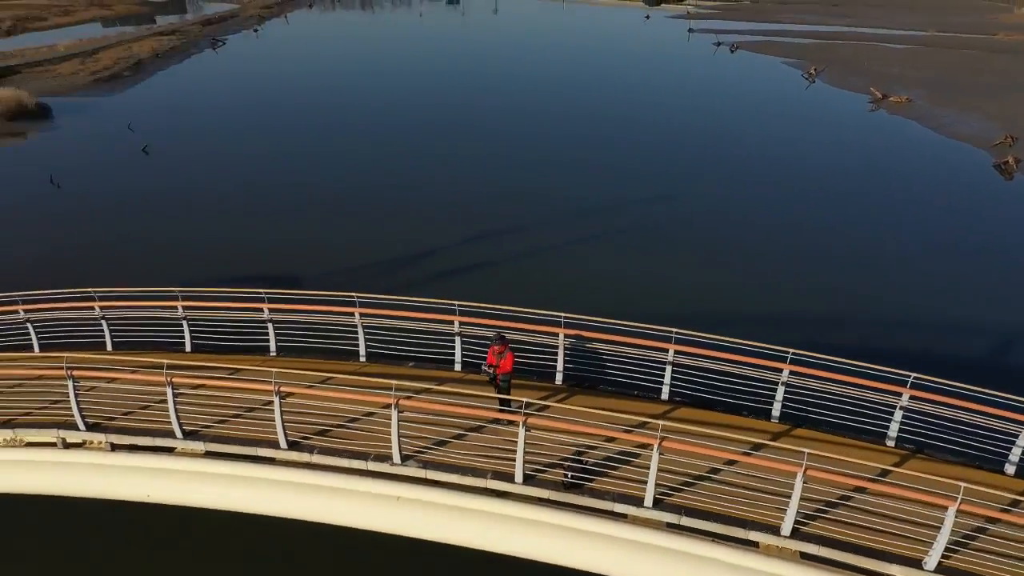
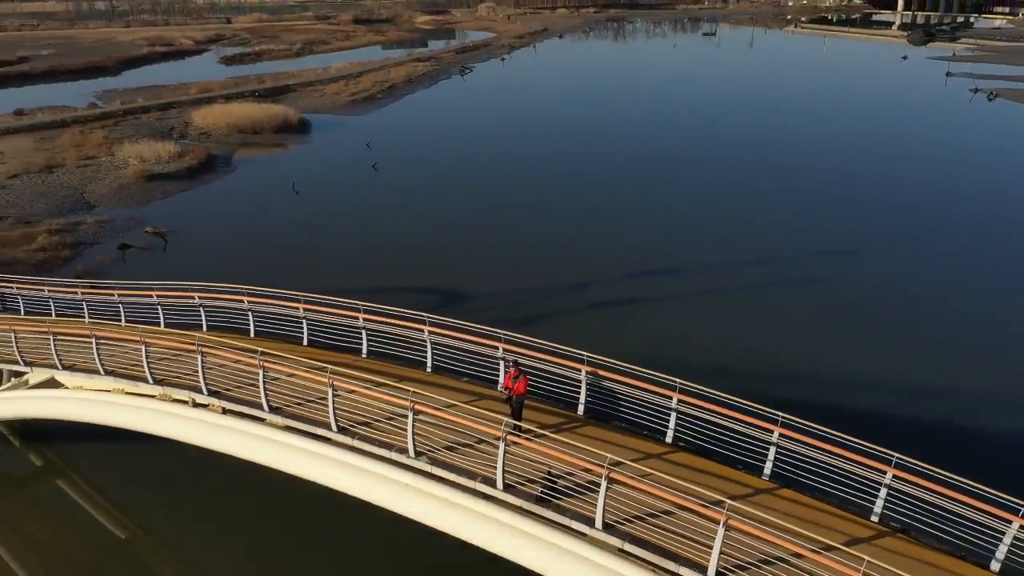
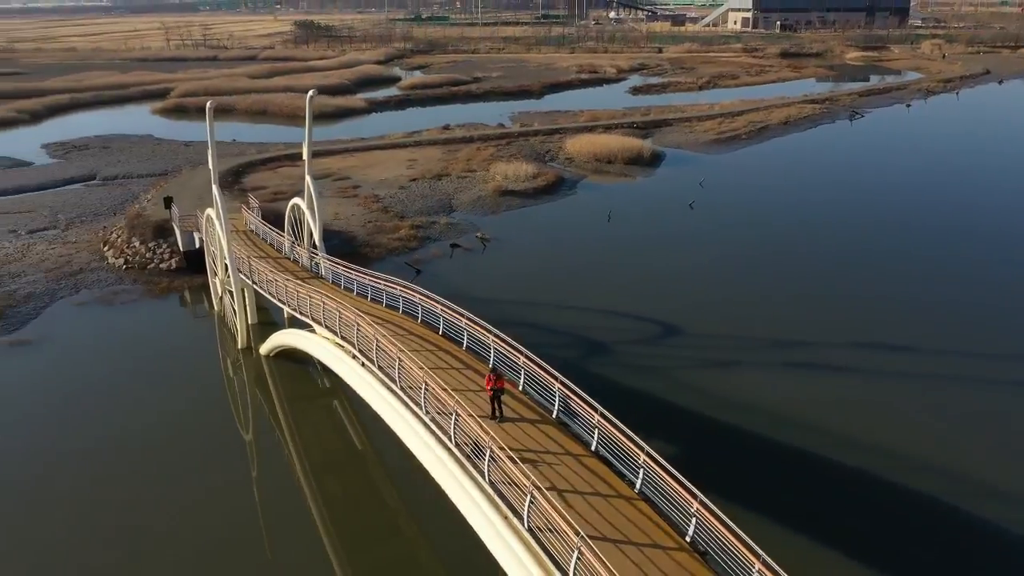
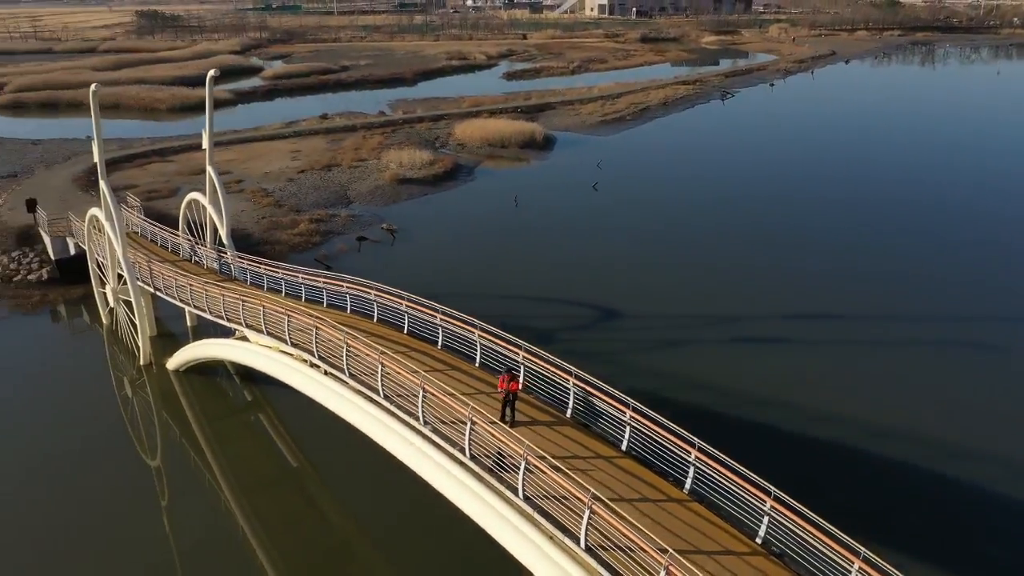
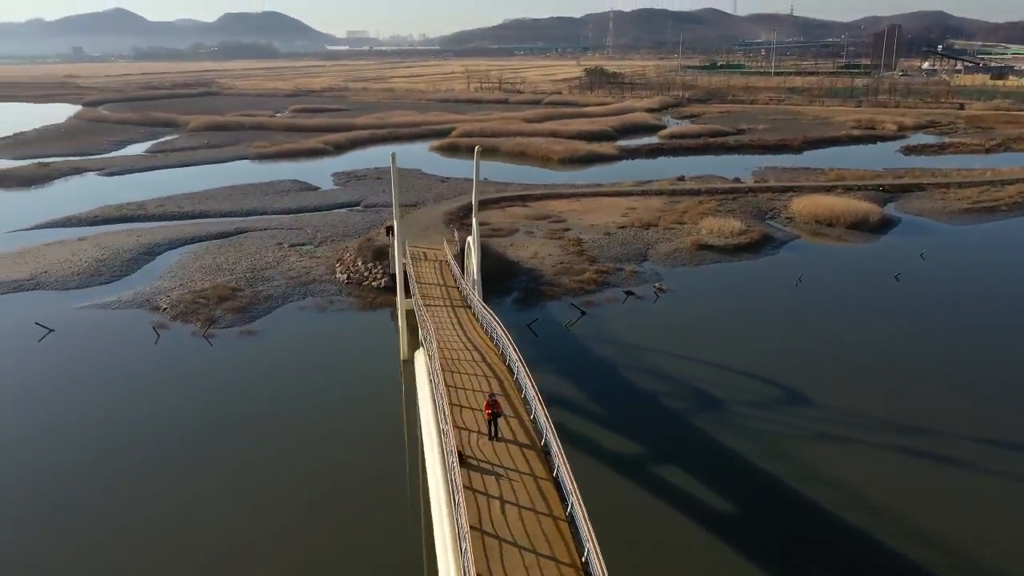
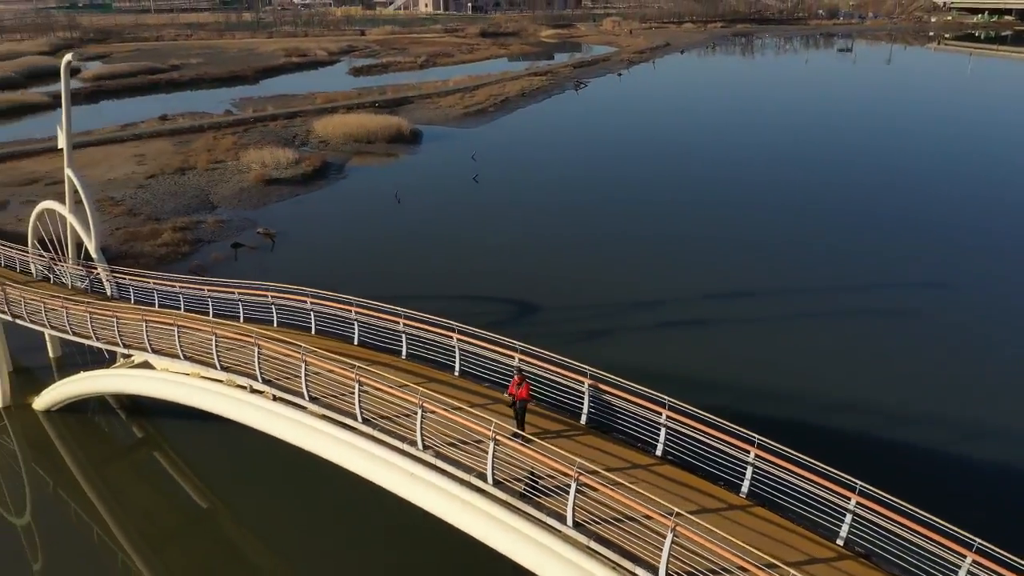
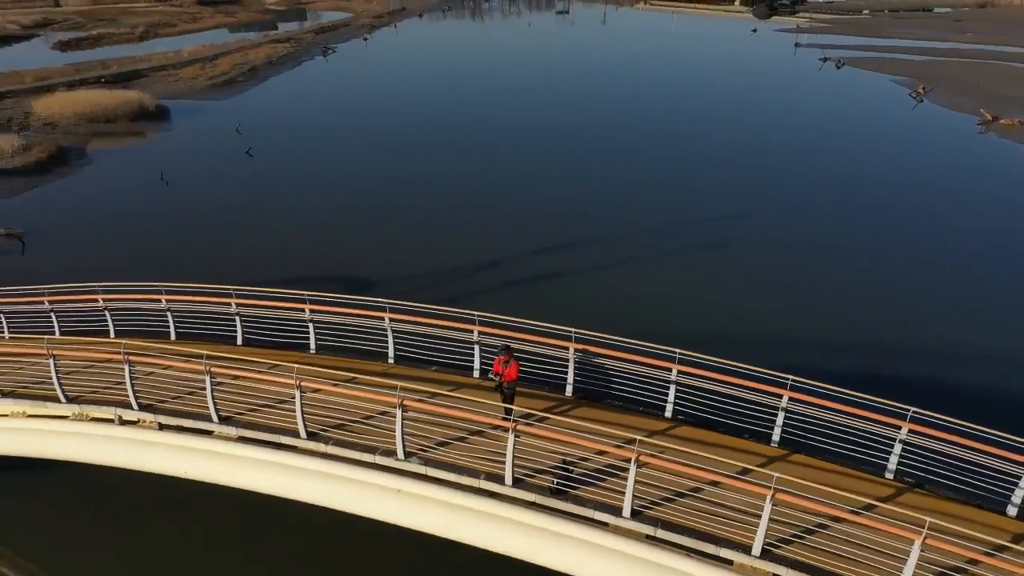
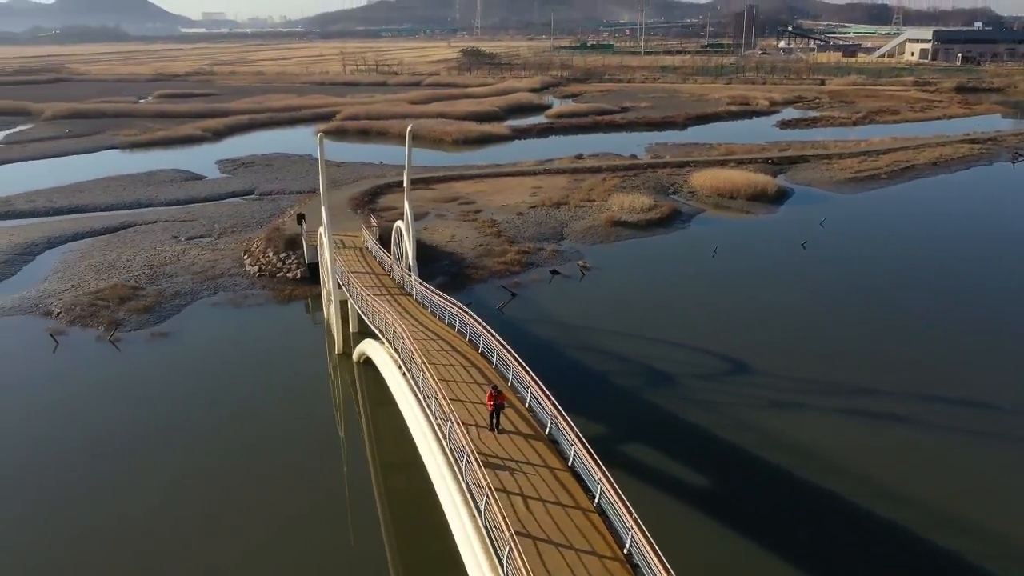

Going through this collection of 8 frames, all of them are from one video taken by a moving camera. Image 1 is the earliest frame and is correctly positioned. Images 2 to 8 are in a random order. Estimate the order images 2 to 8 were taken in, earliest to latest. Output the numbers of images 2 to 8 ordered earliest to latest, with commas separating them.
7, 2, 6, 4, 3, 8, 5
